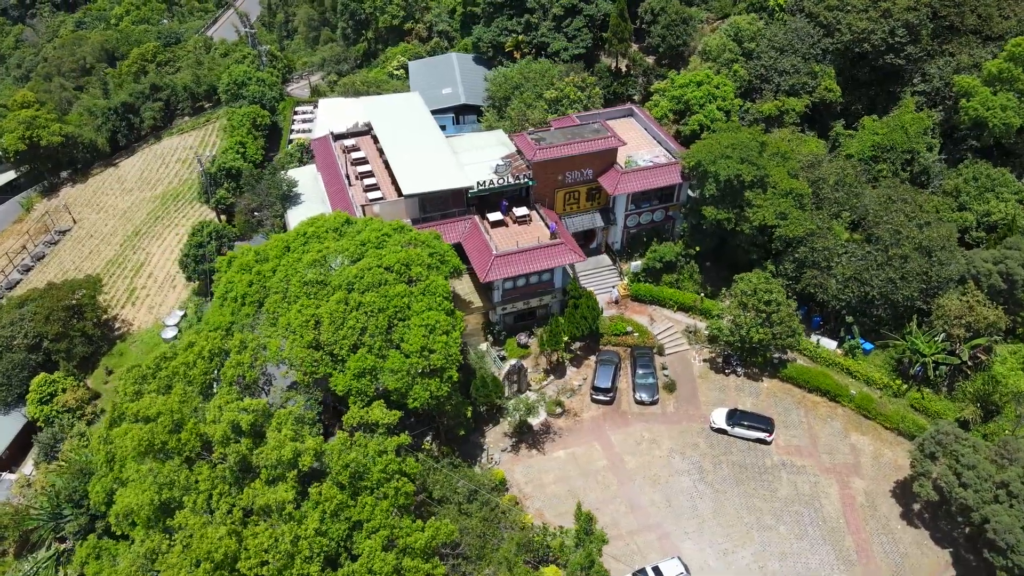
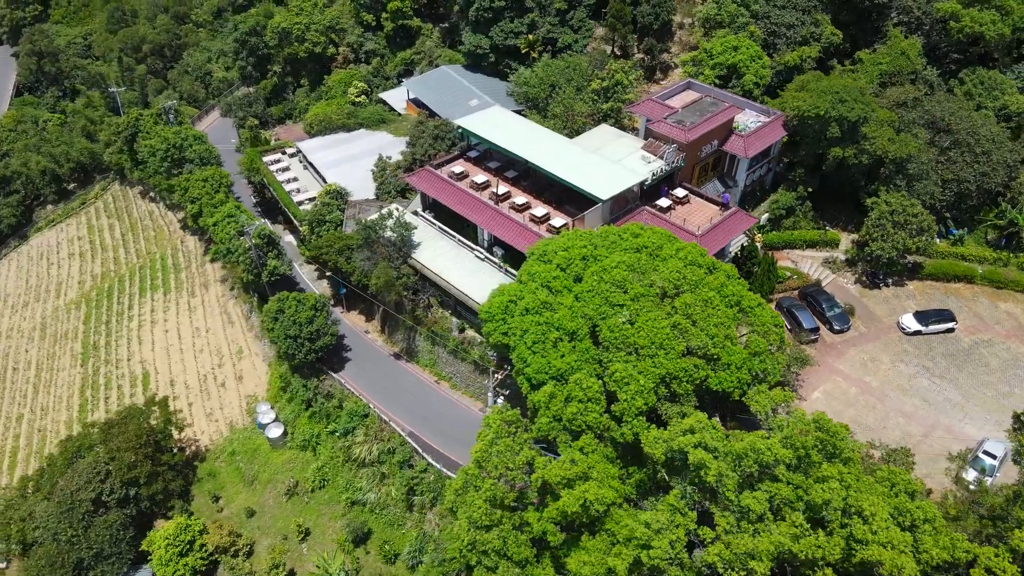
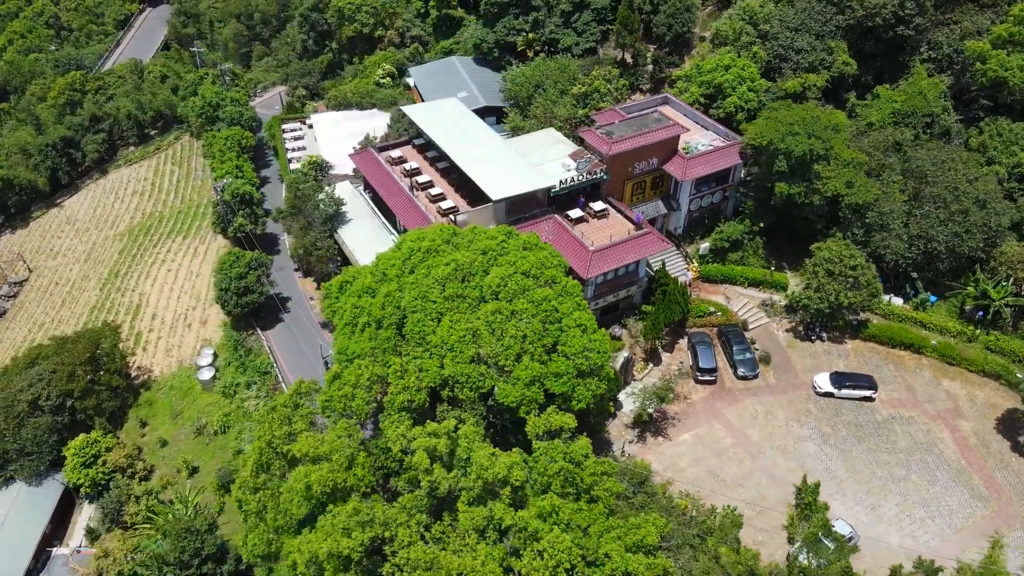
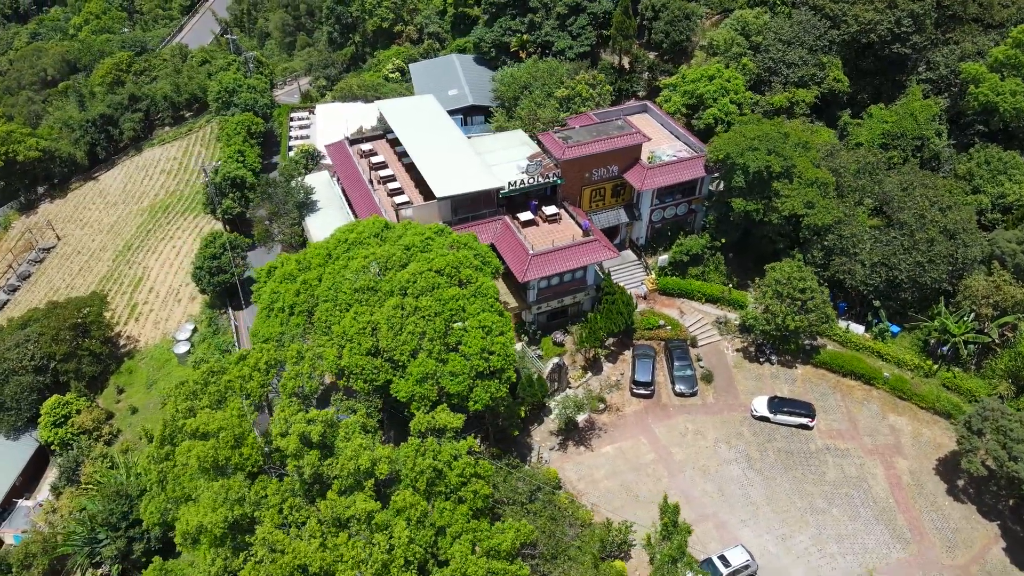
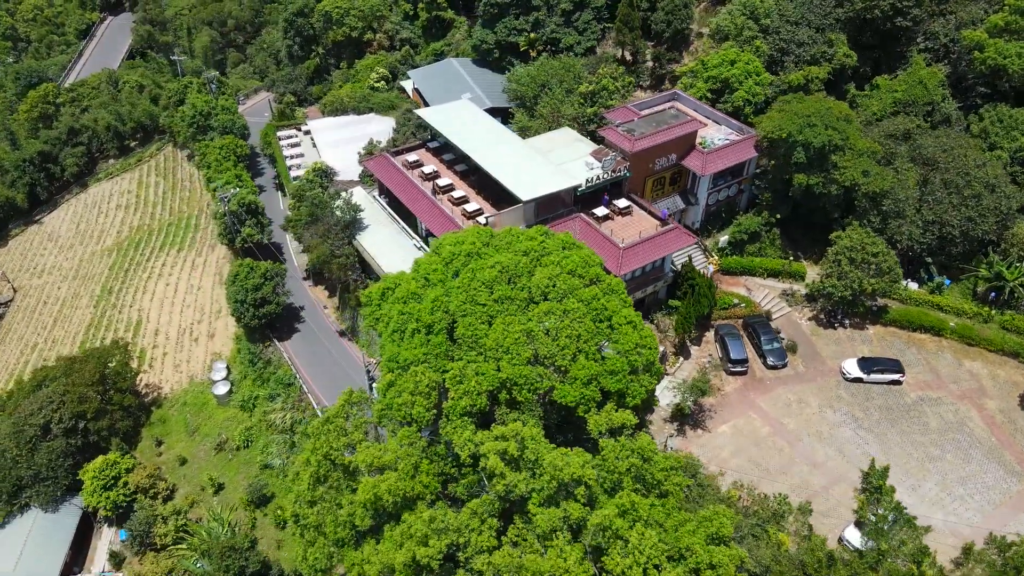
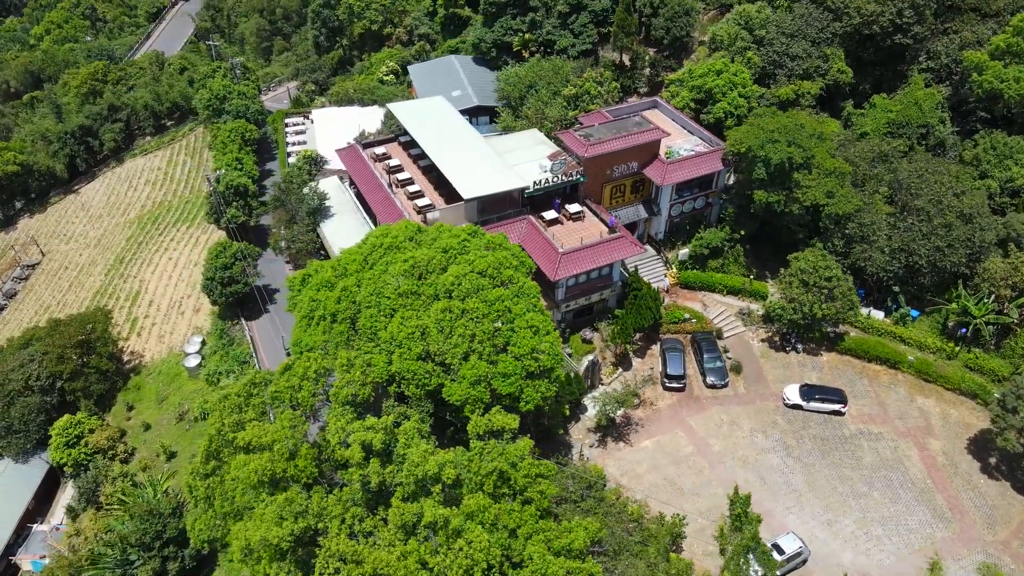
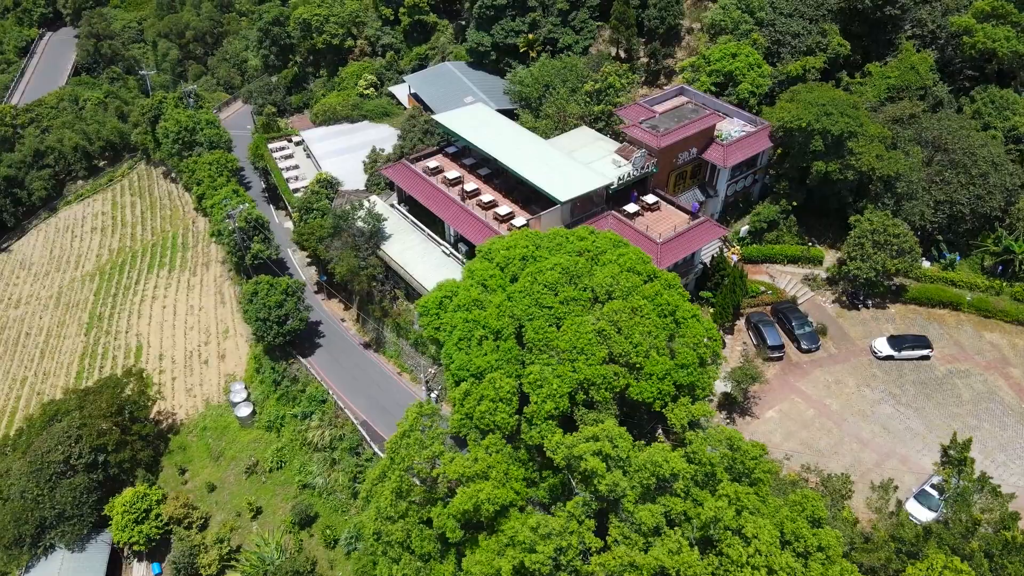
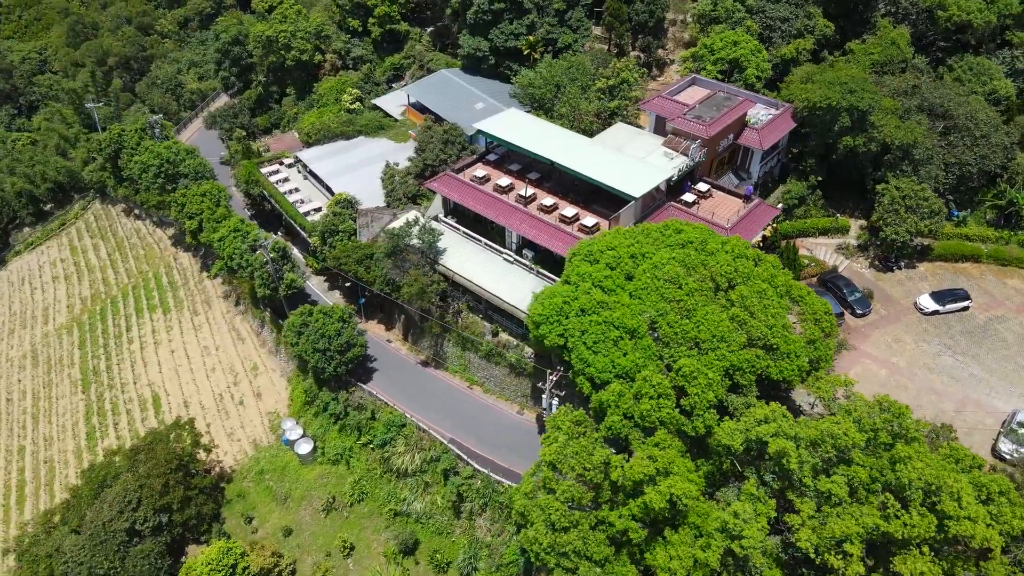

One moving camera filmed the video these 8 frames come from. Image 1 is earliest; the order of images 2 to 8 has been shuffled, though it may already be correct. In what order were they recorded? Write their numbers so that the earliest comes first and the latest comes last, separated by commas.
4, 6, 3, 5, 7, 2, 8
